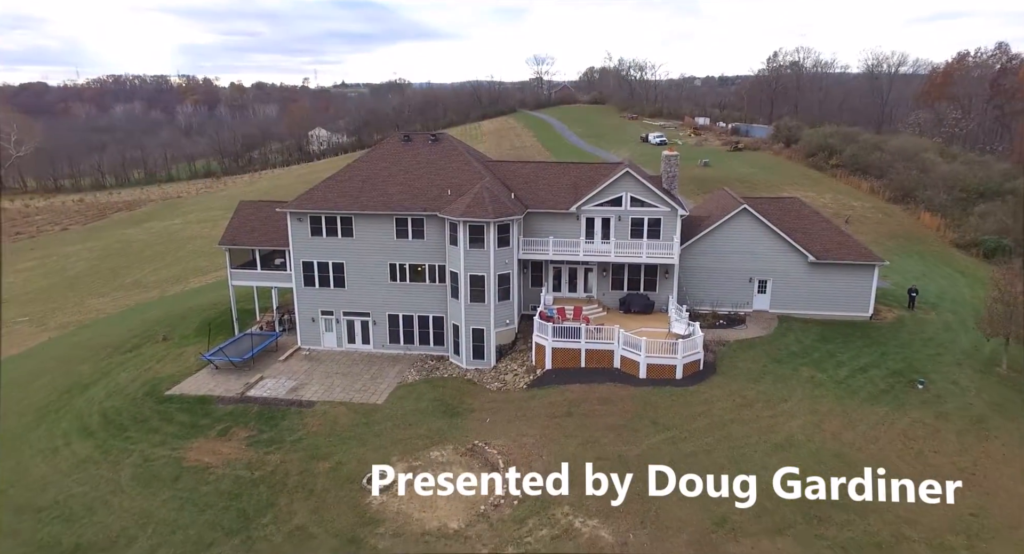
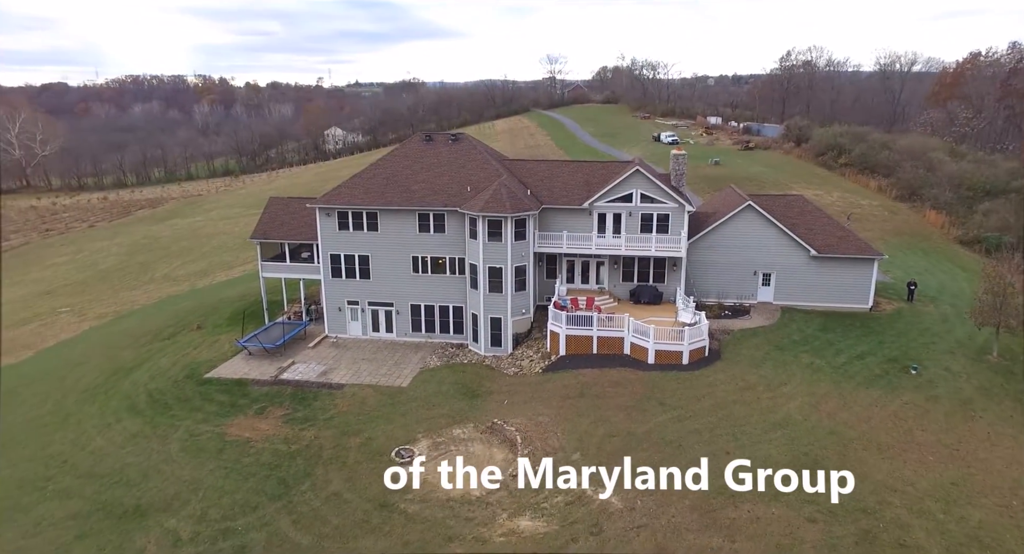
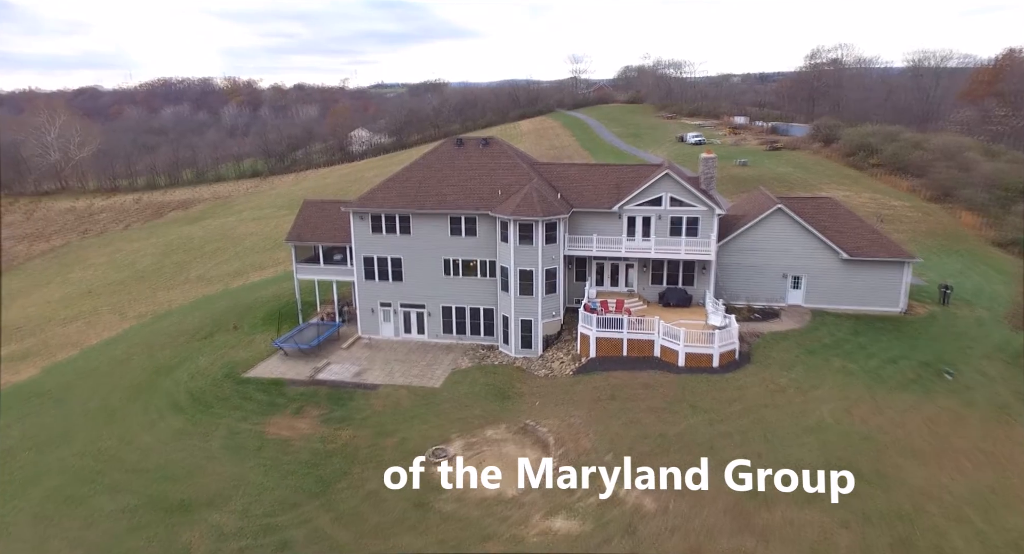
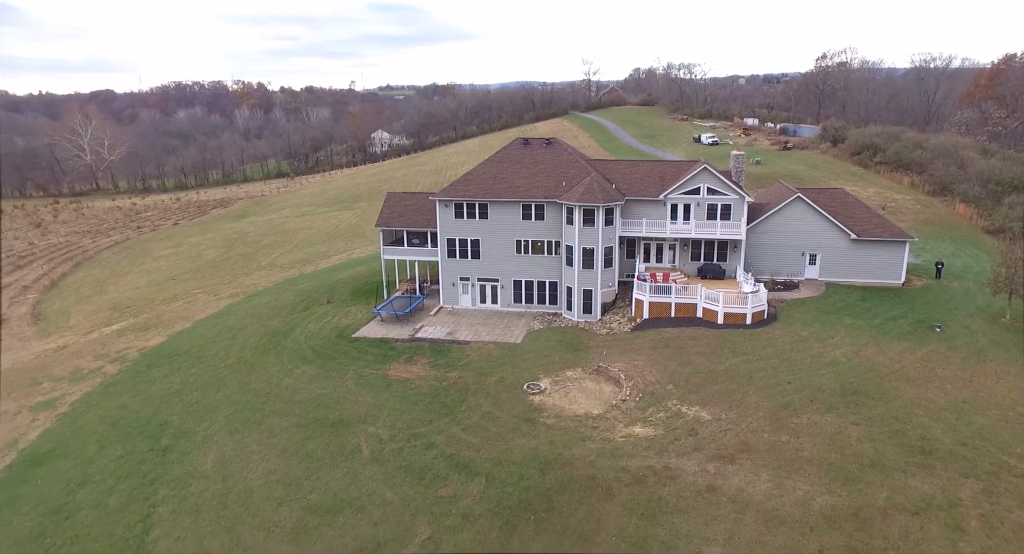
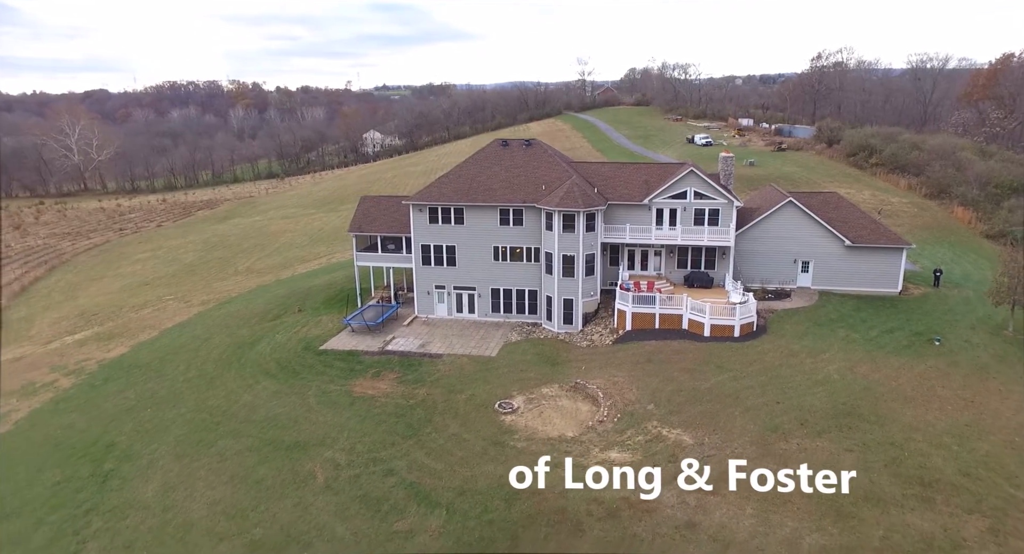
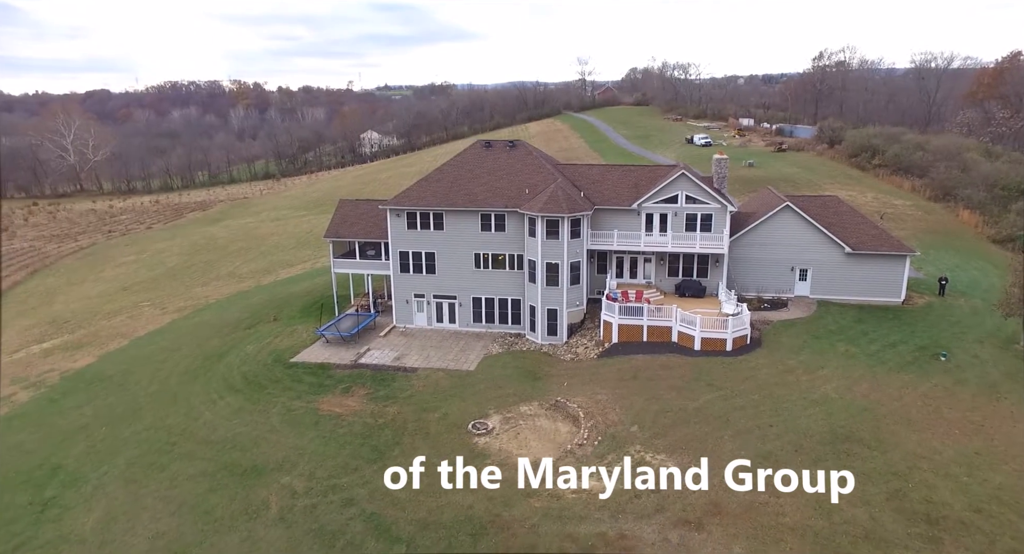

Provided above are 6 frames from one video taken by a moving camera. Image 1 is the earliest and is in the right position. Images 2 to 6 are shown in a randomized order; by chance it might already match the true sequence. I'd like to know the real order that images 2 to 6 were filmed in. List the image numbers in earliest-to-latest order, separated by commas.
2, 3, 6, 5, 4
